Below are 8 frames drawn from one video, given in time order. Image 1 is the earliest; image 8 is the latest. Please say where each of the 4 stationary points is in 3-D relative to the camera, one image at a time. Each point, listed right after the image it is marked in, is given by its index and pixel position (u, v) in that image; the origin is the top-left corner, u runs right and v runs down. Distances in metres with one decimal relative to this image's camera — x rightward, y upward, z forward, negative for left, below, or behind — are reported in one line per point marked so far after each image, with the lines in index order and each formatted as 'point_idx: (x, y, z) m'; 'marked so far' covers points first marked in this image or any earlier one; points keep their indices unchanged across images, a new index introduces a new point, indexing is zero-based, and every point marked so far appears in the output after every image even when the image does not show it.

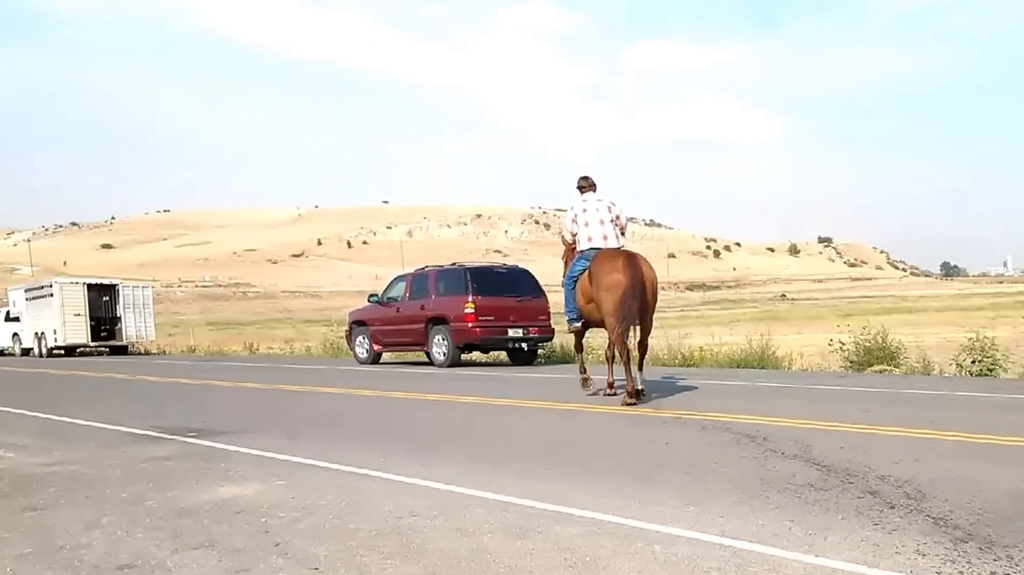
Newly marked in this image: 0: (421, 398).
0: (-1.2, -1.6, +13.4) m
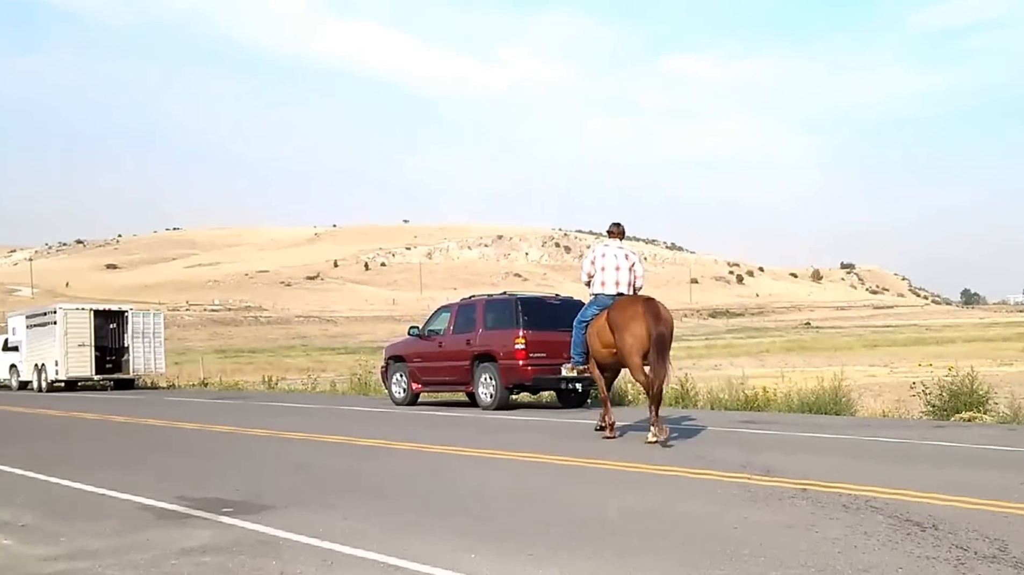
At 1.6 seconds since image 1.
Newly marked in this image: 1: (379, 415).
0: (-0.4, -2.0, +11.8) m
1: (-2.1, -2.3, +17.6) m
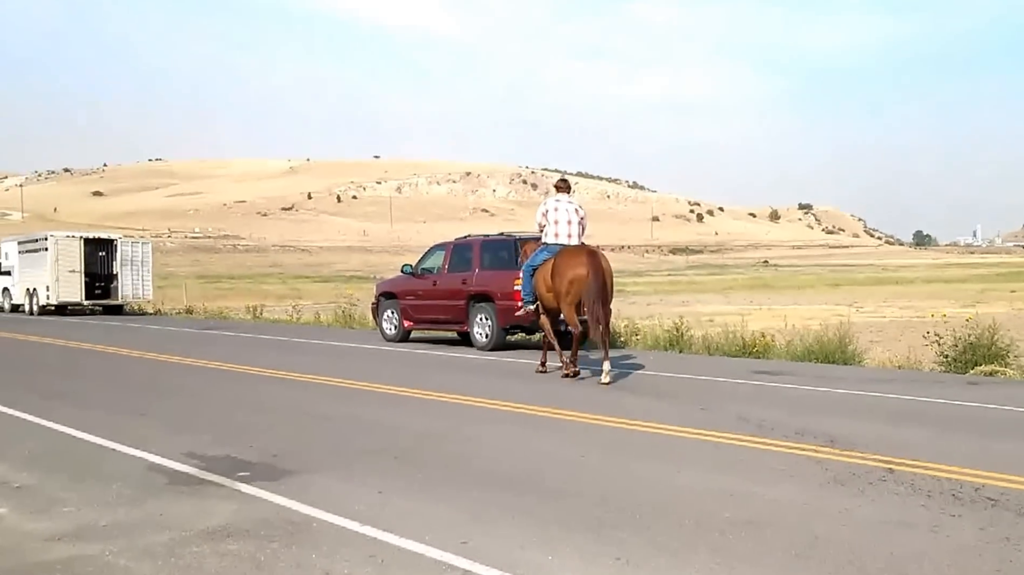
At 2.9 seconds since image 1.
0: (-0.1, -1.4, +10.9) m
1: (-2.1, -1.2, +16.5) m
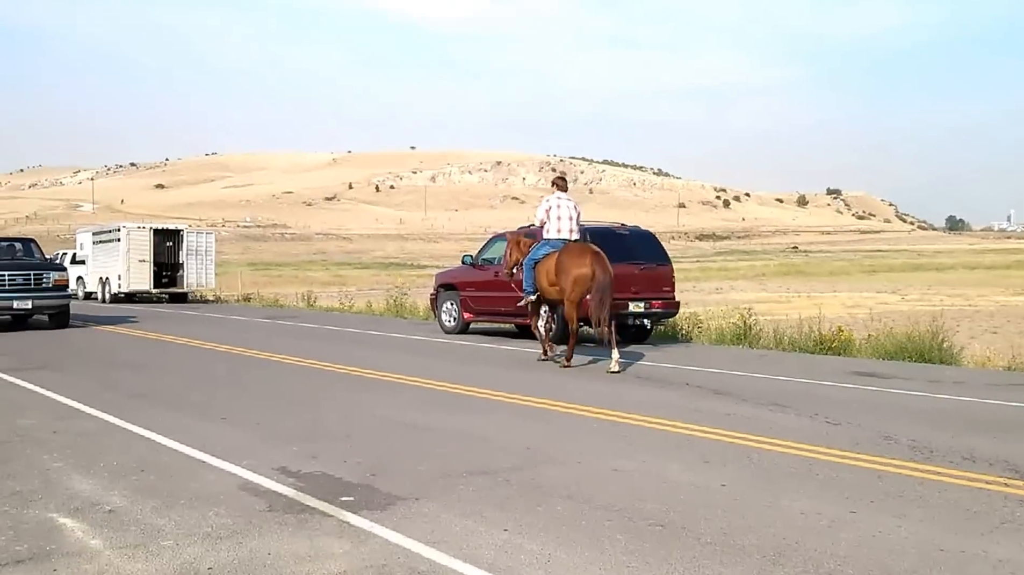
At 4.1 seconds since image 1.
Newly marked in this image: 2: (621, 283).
0: (+0.9, -1.4, +9.9) m
1: (-1.0, -1.2, +15.6) m
2: (+2.0, +0.1, +19.3) m
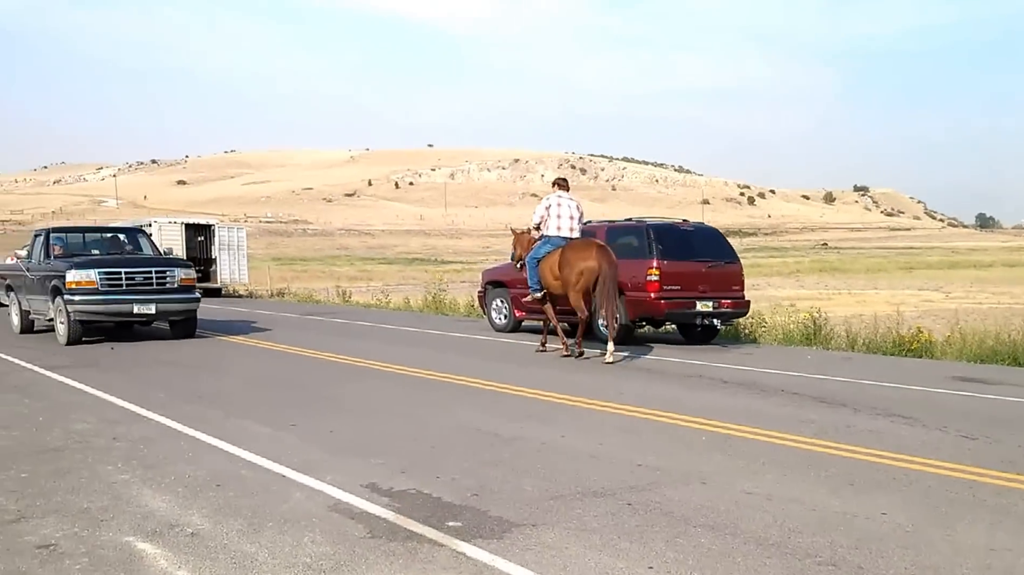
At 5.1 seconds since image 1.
0: (+1.8, -1.4, +9.0) m
1: (+0.1, -1.1, +14.8) m
2: (+3.1, +0.1, +18.4) m
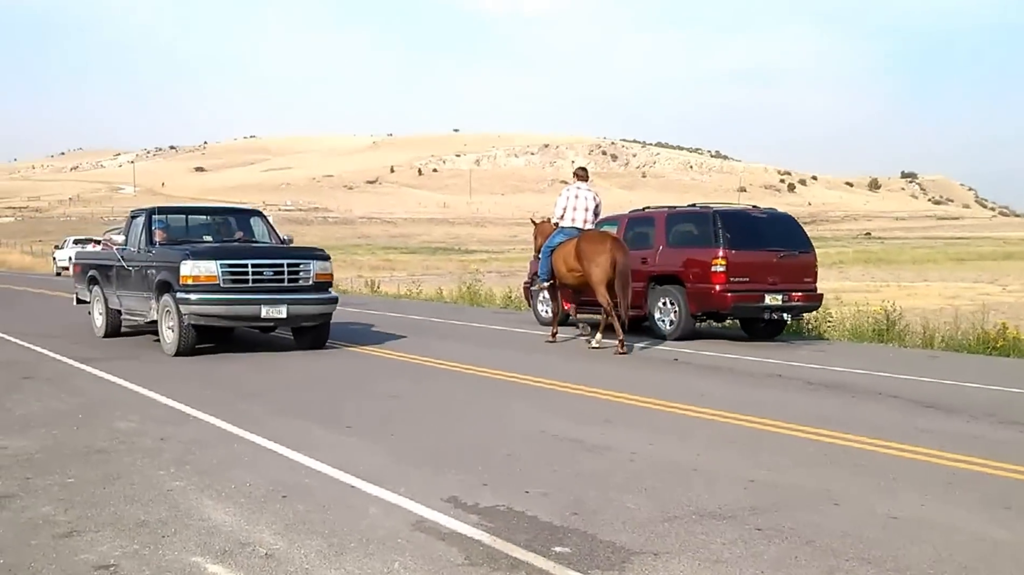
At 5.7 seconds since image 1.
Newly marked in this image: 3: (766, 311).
0: (+2.5, -1.3, +8.2) m
1: (+1.0, -1.0, +14.0) m
2: (+4.2, +0.2, +17.4) m
3: (+4.3, -0.4, +17.4) m
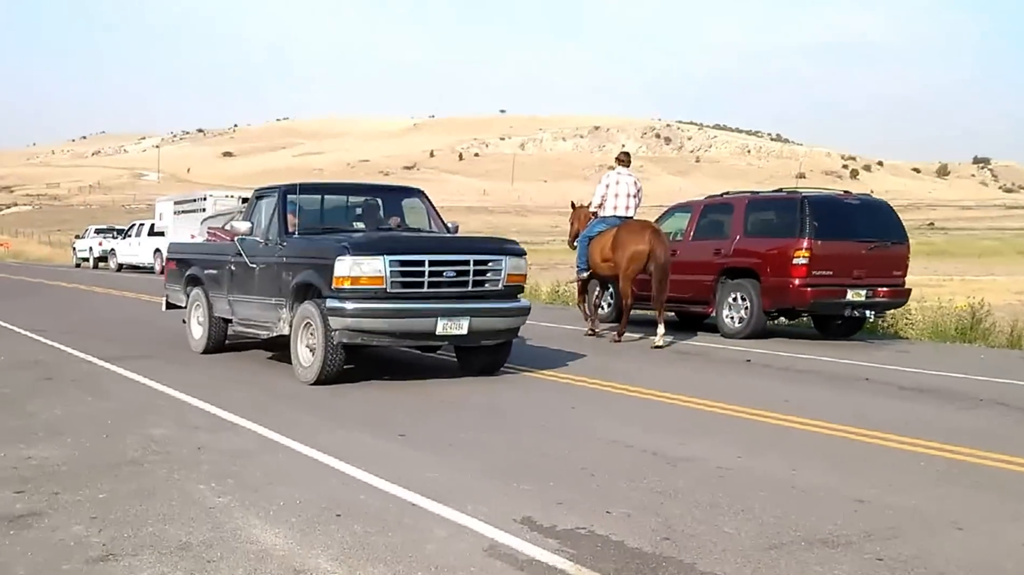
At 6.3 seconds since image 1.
0: (+3.1, -1.3, +7.3) m
1: (+1.9, -0.9, +13.1) m
2: (+5.3, +0.3, +16.4) m
3: (+5.4, -0.3, +16.4) m
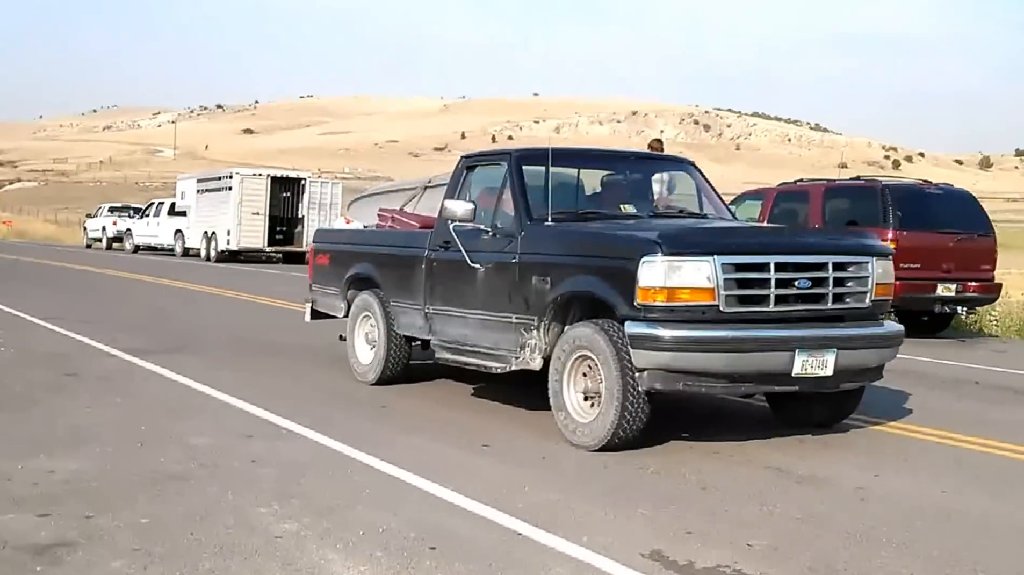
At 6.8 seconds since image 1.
0: (+3.7, -1.4, +6.4) m
1: (+2.7, -0.8, +12.3) m
2: (+6.2, +0.4, +15.4) m
3: (+6.3, -0.2, +15.5) m
